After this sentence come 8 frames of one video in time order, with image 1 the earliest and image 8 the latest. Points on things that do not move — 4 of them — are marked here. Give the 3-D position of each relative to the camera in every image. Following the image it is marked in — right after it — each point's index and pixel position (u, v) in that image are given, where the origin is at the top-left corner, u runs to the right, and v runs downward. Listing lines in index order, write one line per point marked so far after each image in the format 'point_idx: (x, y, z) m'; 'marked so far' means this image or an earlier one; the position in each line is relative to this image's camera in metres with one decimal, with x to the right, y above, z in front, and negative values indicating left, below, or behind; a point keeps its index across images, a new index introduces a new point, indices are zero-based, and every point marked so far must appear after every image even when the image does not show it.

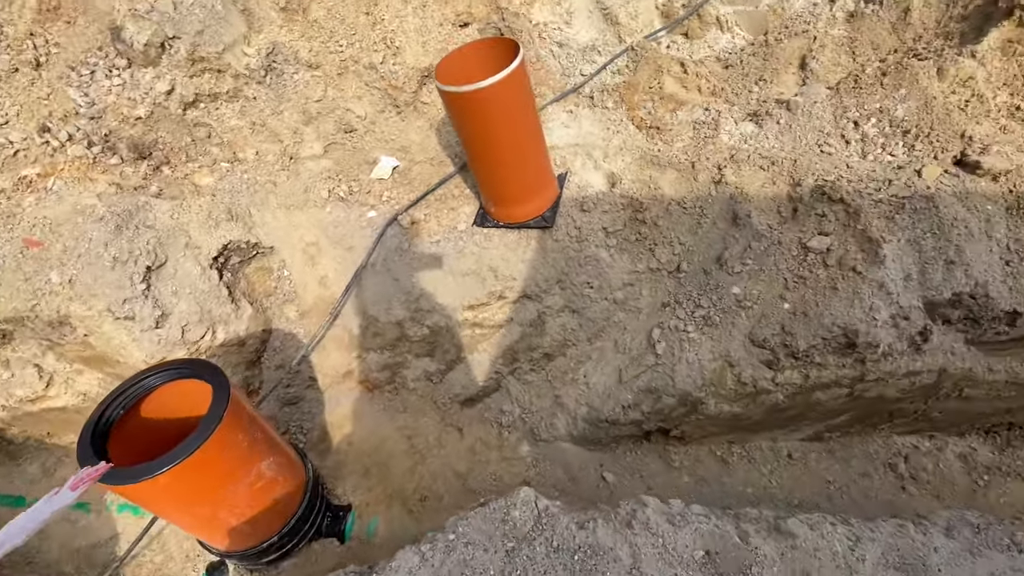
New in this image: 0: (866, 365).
0: (+1.6, -0.3, +2.2) m
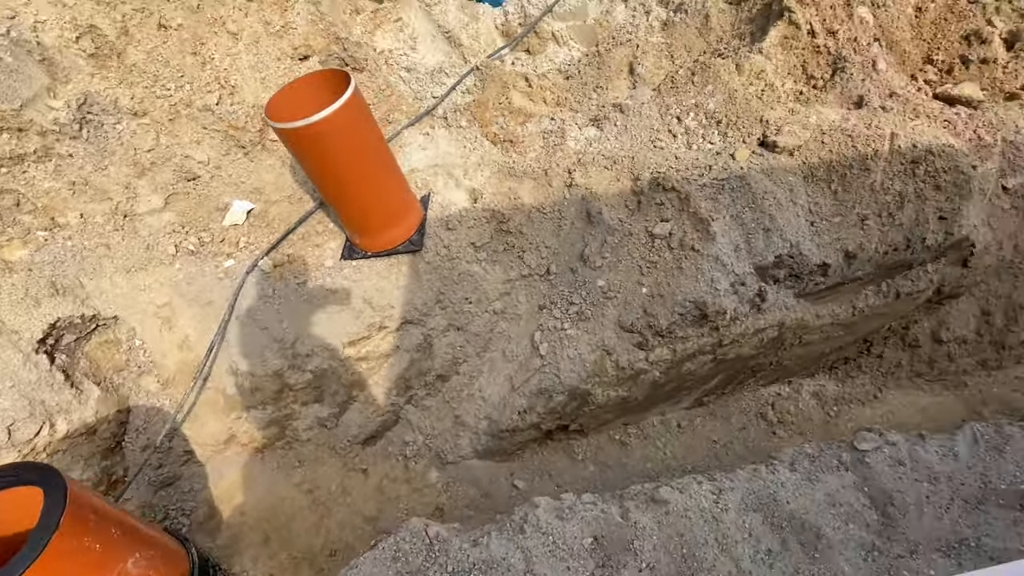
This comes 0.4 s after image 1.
0: (+1.0, -0.2, +2.4) m
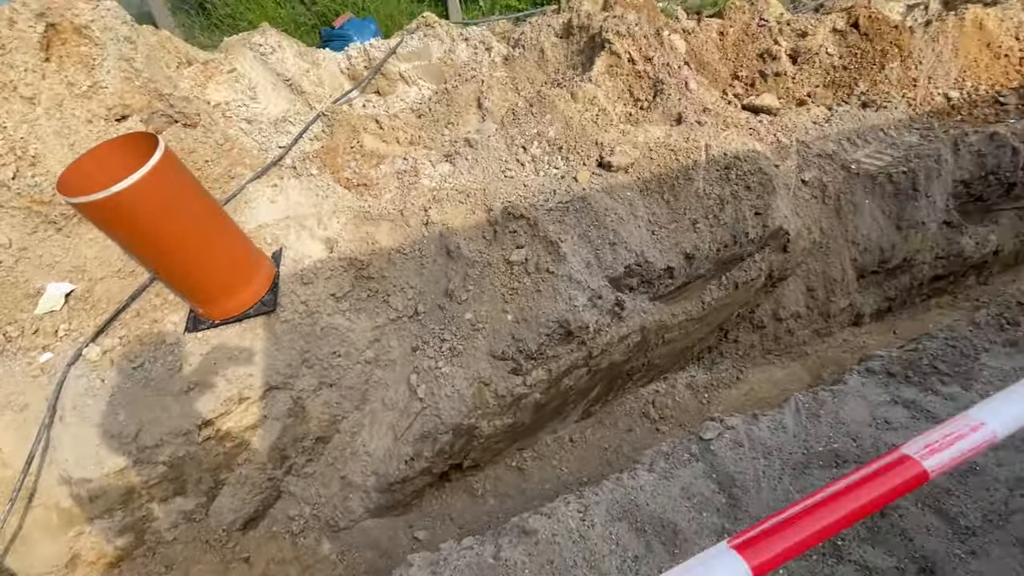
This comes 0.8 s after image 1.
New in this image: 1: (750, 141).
0: (+0.4, -0.3, +2.5) m
1: (+1.5, +0.9, +3.1) m
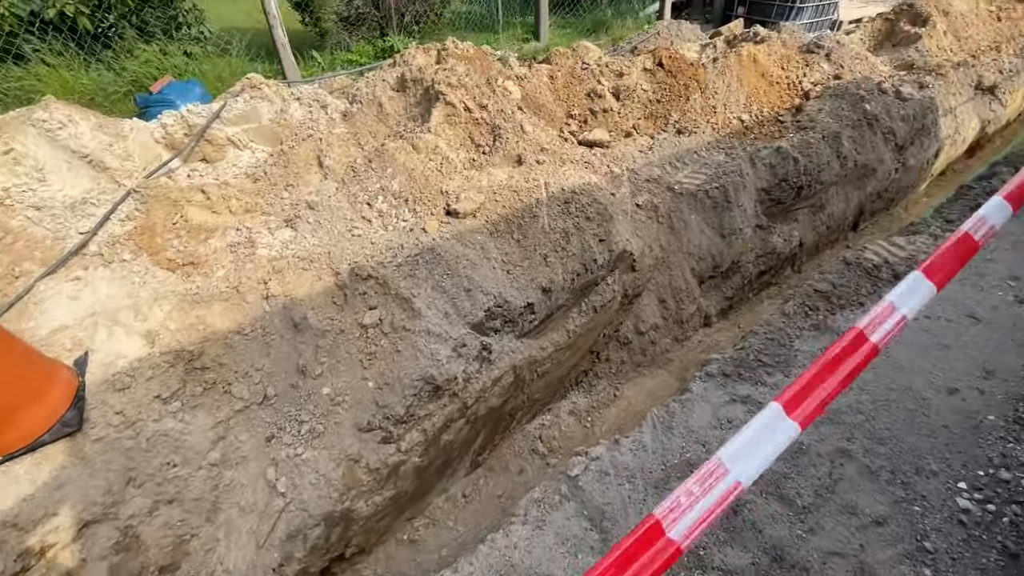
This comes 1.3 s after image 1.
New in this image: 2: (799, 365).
0: (-0.3, -0.6, +2.5) m
1: (+0.5, +0.8, +3.3) m
2: (+1.6, -0.5, +2.8) m
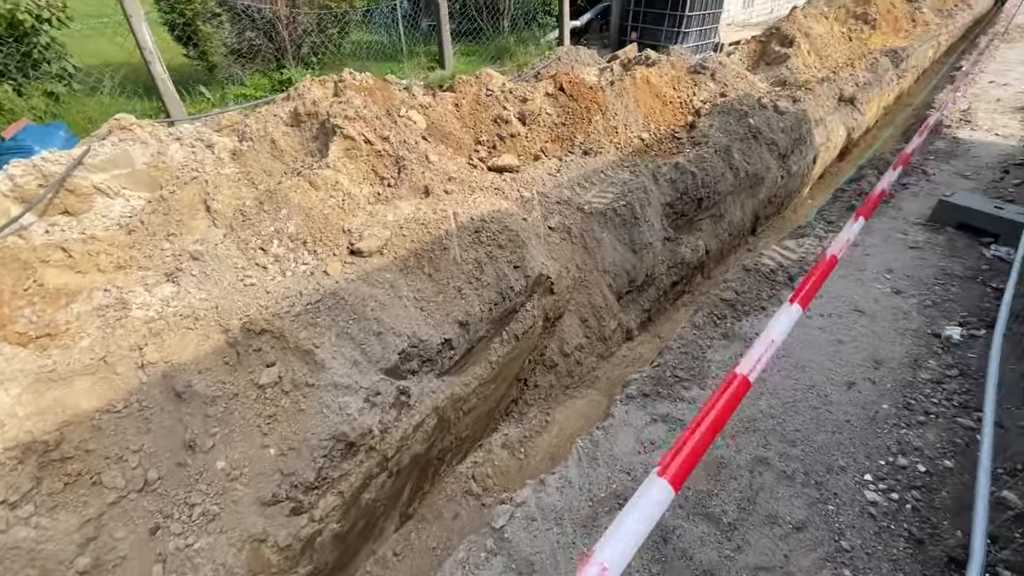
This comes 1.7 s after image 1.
0: (-0.6, -0.8, +2.3) m
1: (-0.1, +0.6, +3.3) m
2: (+1.2, -0.5, +2.9) m
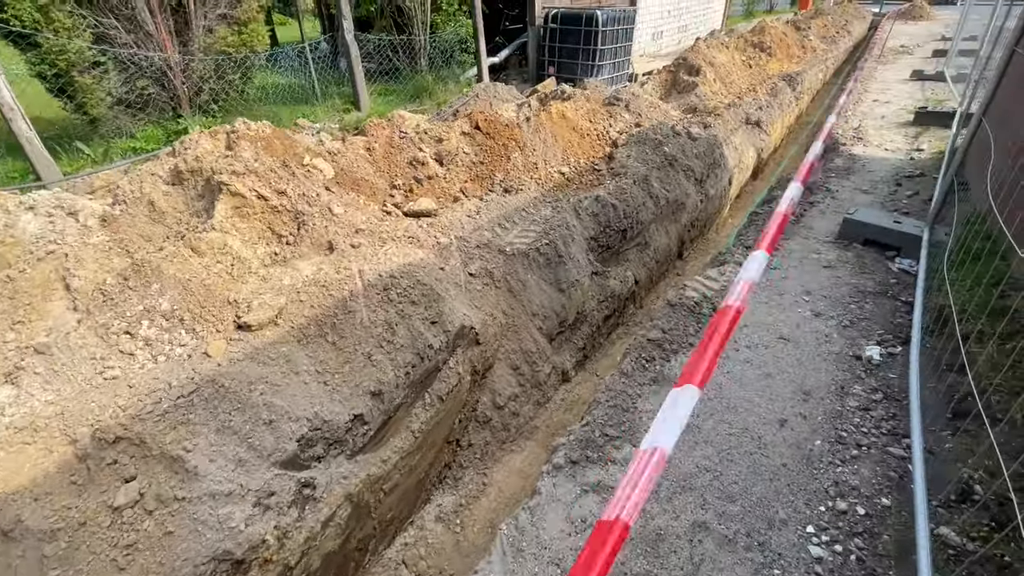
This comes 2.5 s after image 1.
0: (-1.0, -1.1, +1.9) m
1: (-0.7, +0.2, +3.1) m
2: (+0.8, -0.8, +2.7) m
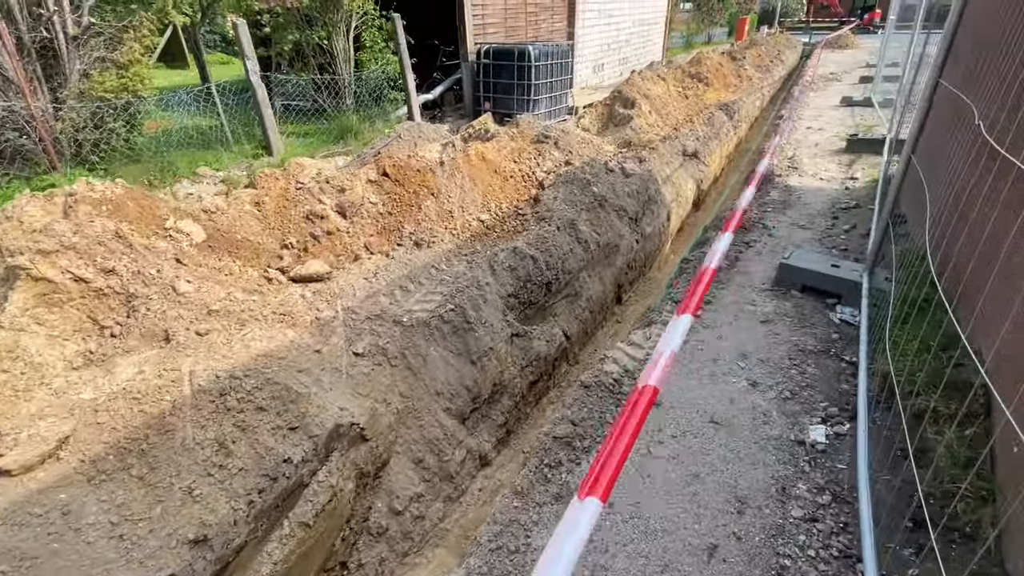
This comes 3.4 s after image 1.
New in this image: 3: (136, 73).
0: (-1.4, -1.5, +1.3) m
1: (-1.3, -0.3, +2.5) m
2: (+0.2, -1.1, +2.2) m
3: (-4.0, +2.3, +5.1) m
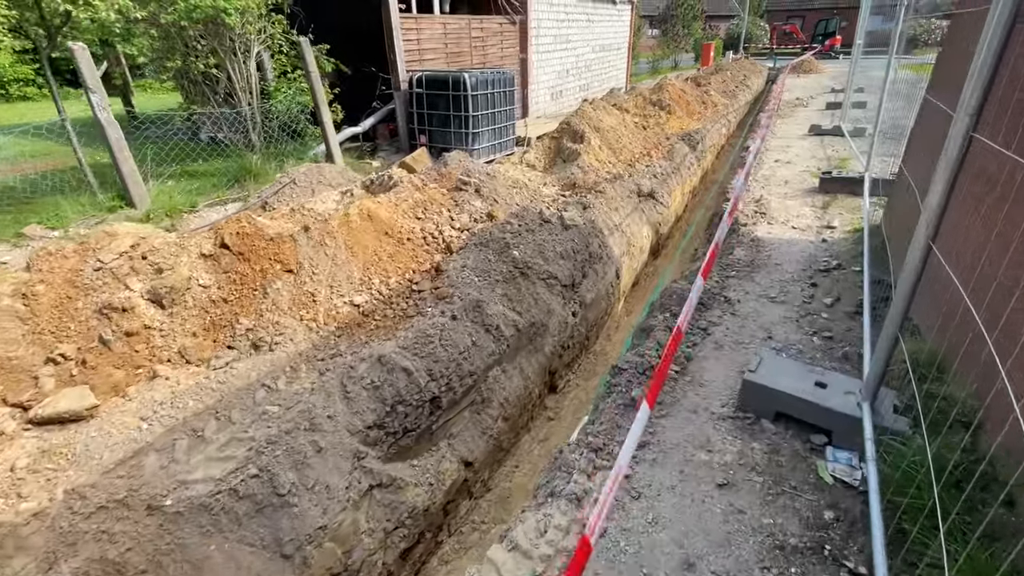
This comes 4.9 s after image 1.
0: (-2.0, -2.1, +0.2) m
1: (-1.9, -0.9, +1.4) m
2: (-0.4, -1.7, +1.2) m
3: (-4.8, +1.5, +4.0) m
